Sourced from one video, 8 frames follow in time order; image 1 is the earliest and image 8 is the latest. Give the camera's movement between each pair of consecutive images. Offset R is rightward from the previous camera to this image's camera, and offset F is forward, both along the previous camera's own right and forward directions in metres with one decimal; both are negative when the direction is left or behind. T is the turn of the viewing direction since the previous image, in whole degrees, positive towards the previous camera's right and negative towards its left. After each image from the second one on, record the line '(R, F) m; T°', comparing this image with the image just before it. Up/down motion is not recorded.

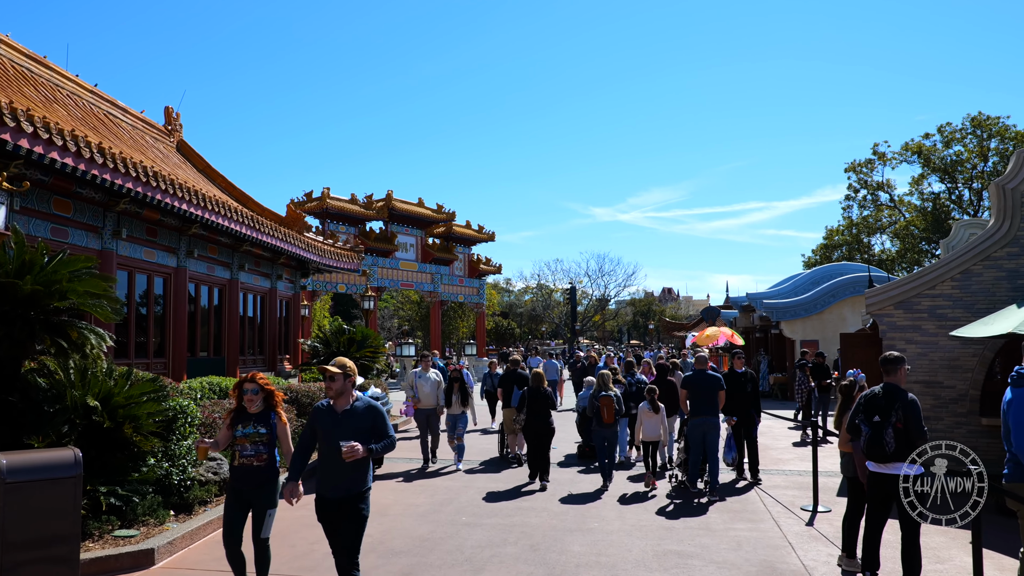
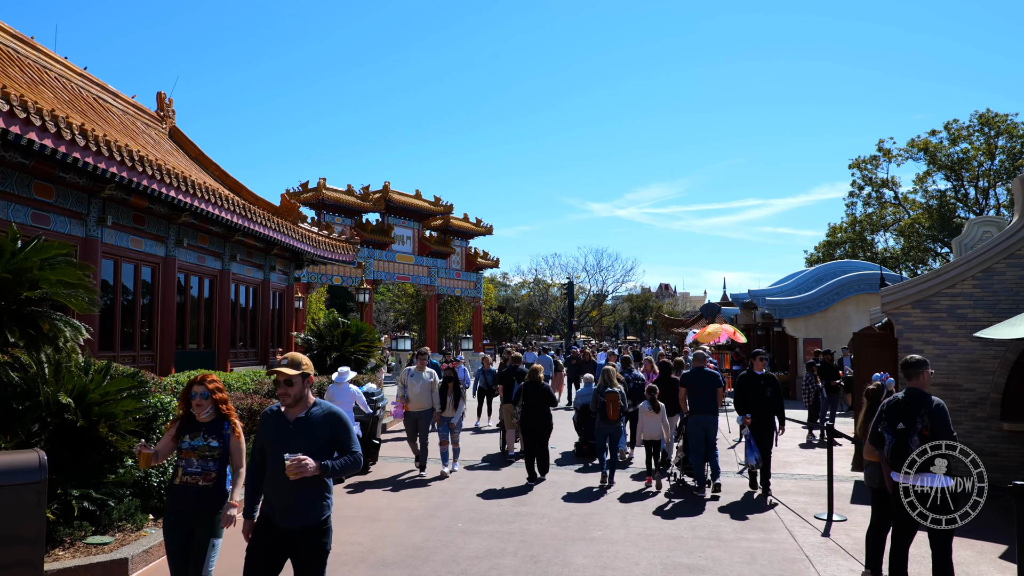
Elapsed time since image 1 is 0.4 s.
(-0.1, +0.4) m; 0°
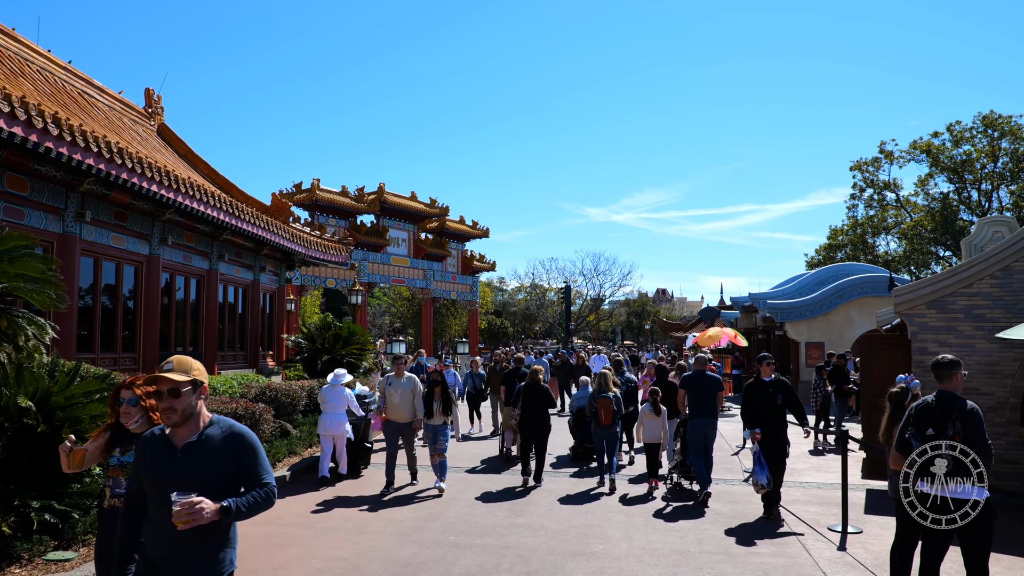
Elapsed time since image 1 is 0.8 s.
(0.0, +0.4) m; 0°
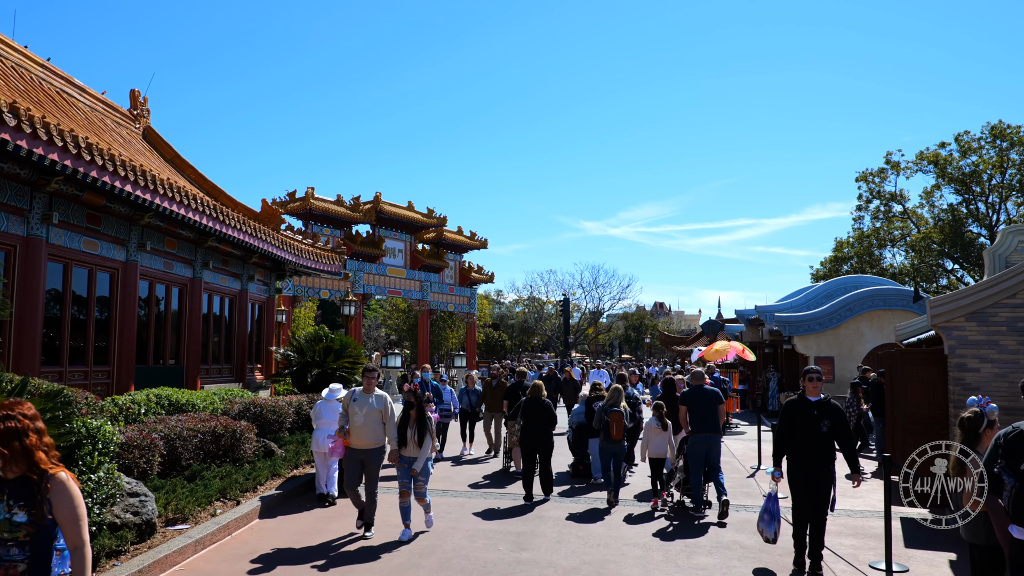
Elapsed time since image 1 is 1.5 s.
(-0.1, +0.8) m; 0°
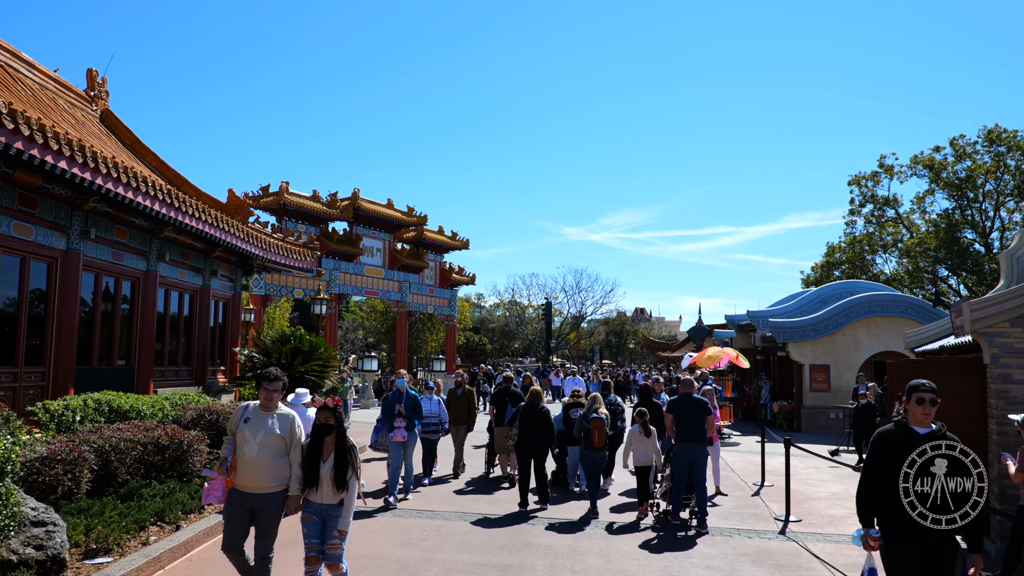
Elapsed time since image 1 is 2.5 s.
(-0.1, +1.1) m; +2°
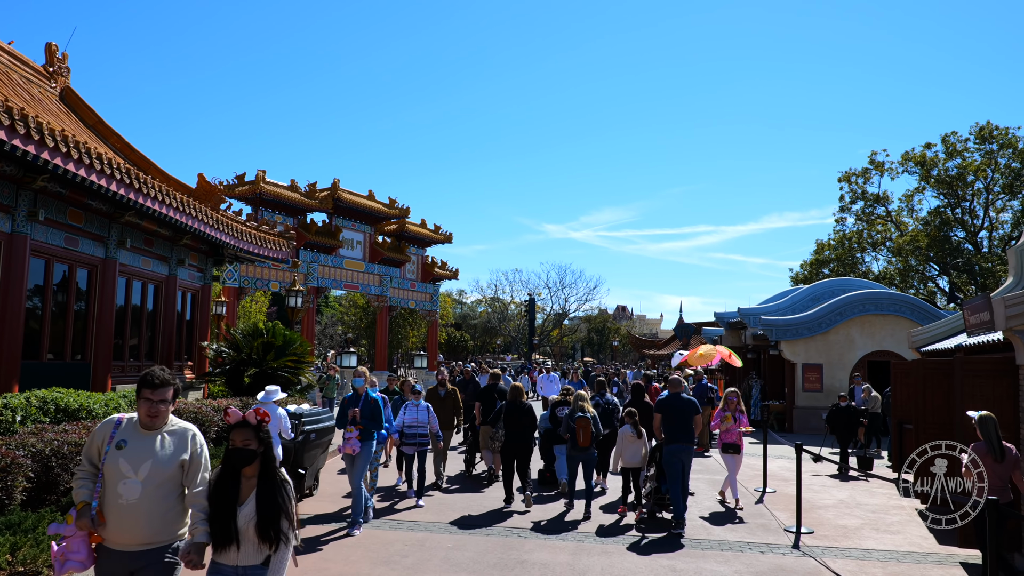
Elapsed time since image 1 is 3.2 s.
(-0.1, +0.8) m; +1°
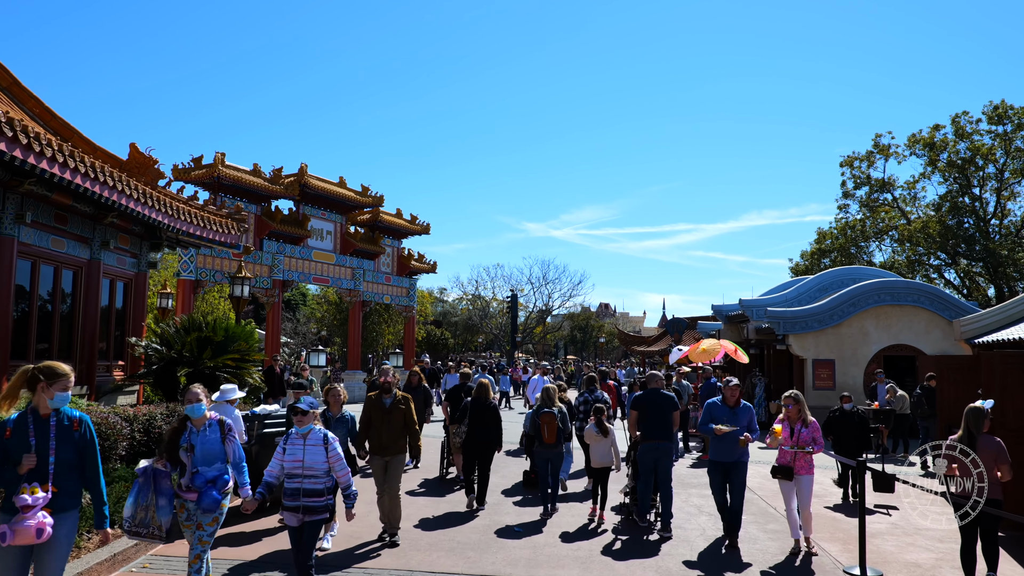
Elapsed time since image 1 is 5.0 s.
(0.0, +2.0) m; +1°
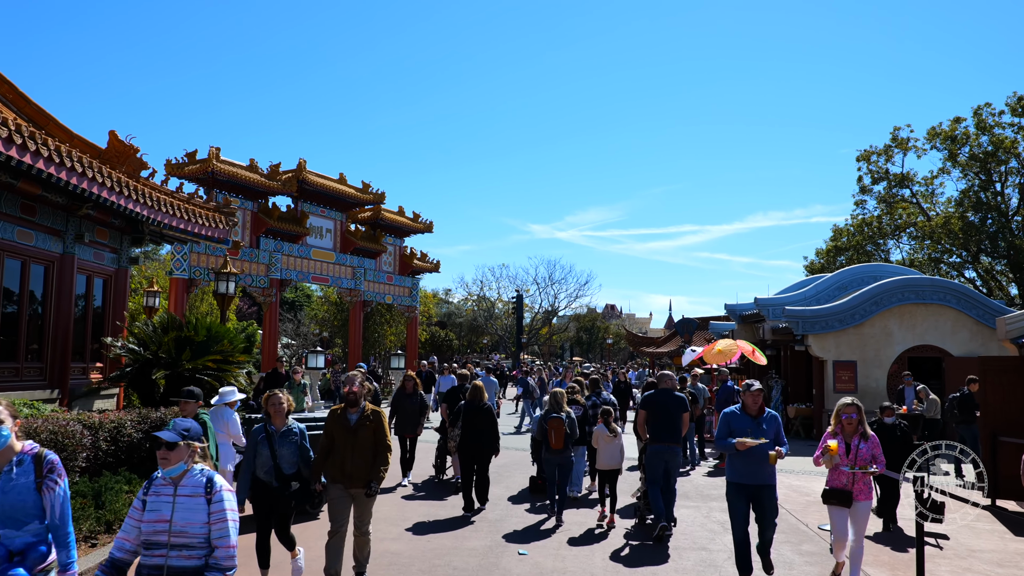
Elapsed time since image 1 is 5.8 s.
(0.0, +0.9) m; 0°
